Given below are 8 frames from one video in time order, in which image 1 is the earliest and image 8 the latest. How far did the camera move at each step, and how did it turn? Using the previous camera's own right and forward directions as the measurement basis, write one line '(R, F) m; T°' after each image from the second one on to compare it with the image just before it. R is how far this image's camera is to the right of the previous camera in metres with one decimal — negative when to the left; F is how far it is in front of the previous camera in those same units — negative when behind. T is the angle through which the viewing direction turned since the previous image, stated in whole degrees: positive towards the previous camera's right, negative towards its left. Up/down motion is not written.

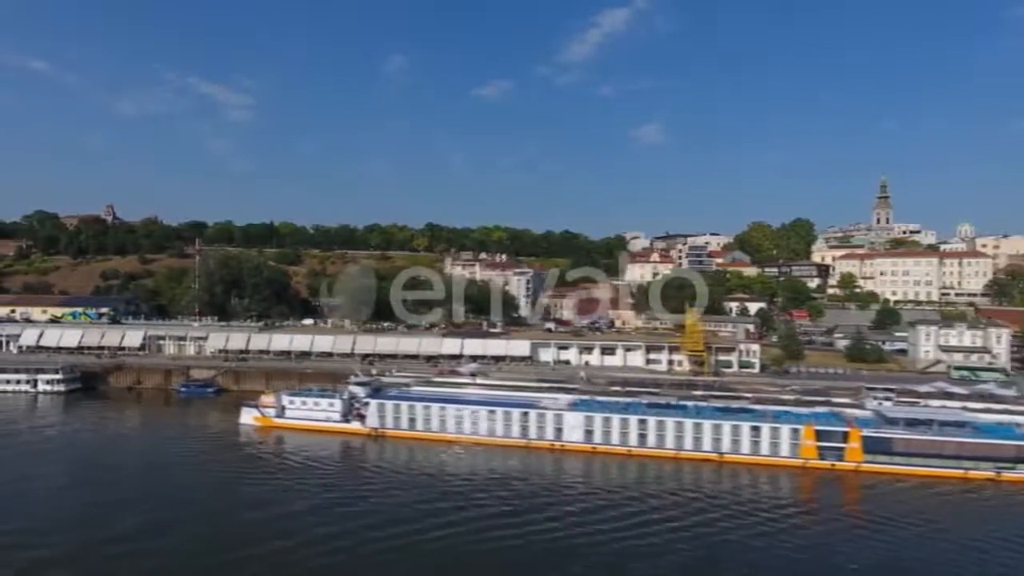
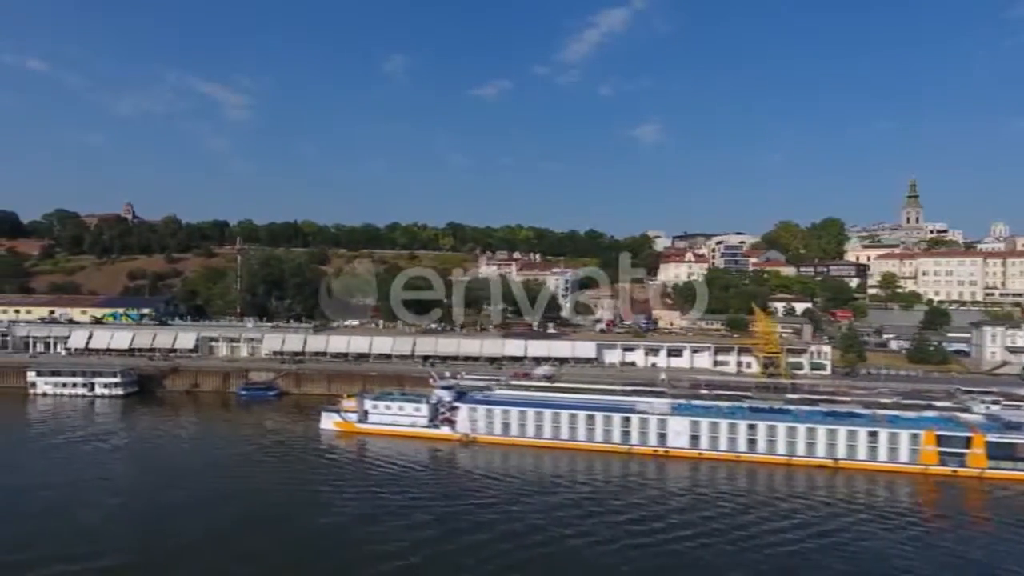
(-2.8, +0.6) m; 0°
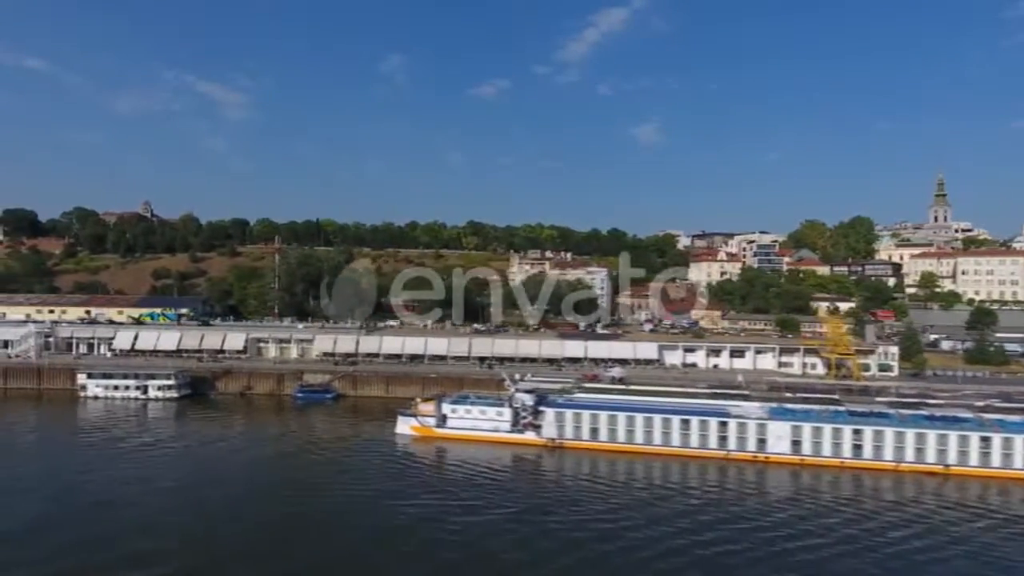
(-2.5, +0.6) m; 0°
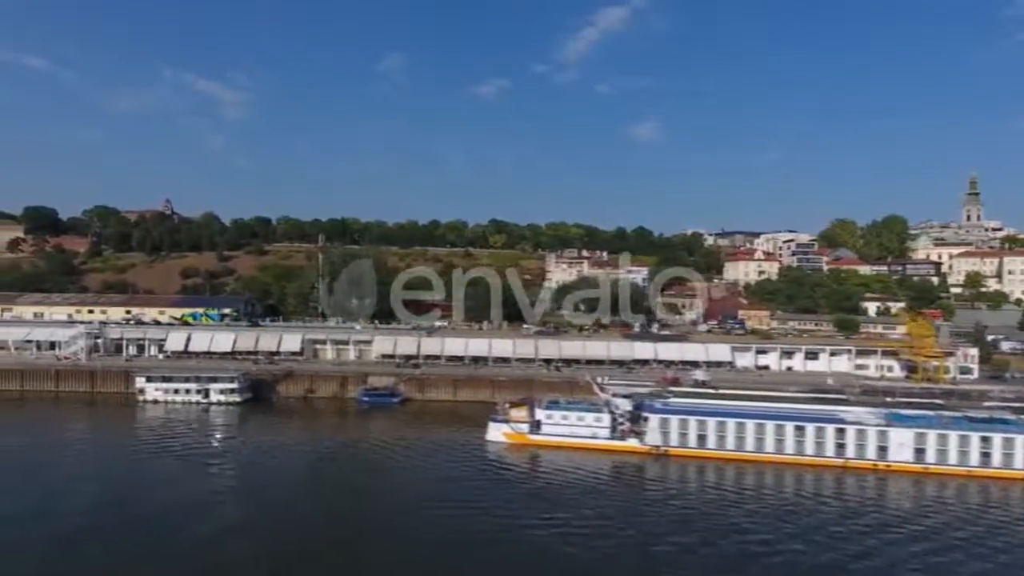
(-2.7, +0.8) m; 0°
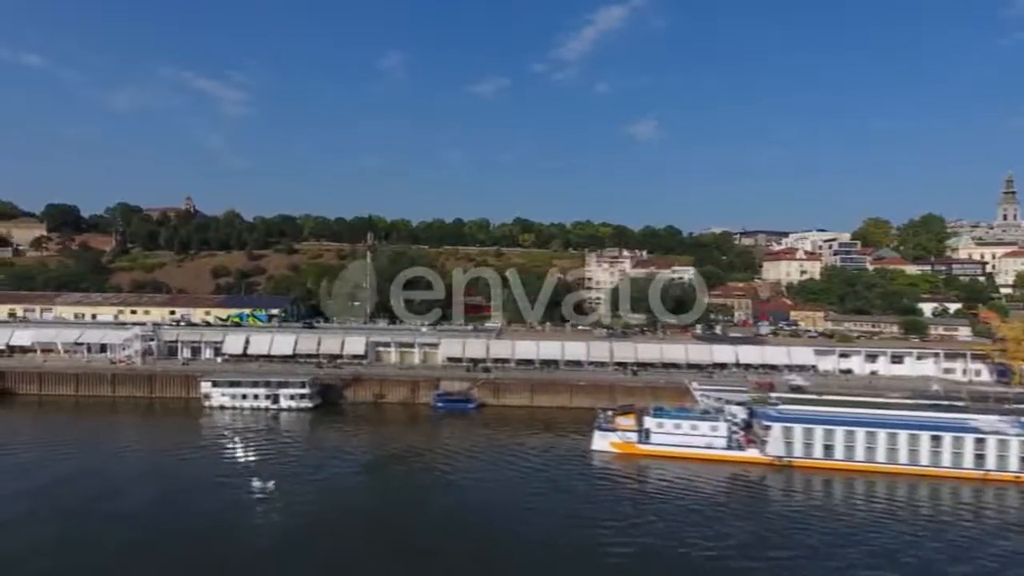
(-2.8, +0.9) m; 0°
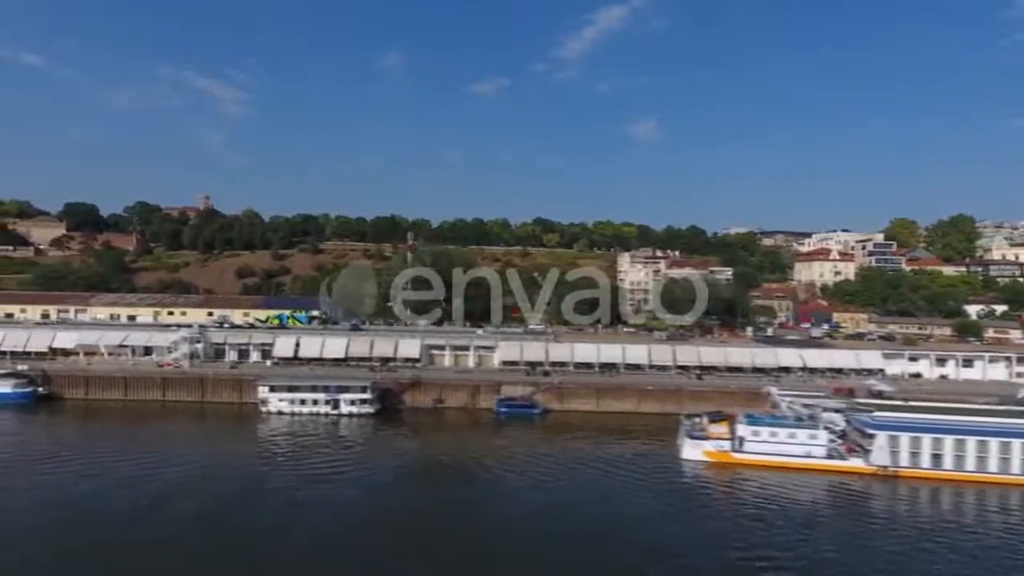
(-2.2, +0.6) m; 0°
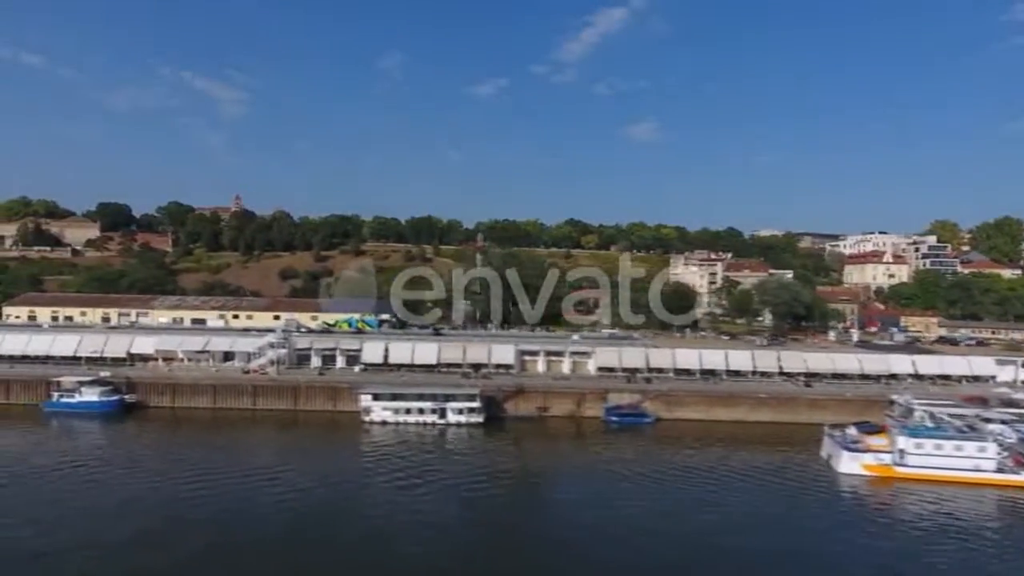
(-3.6, +0.8) m; 0°
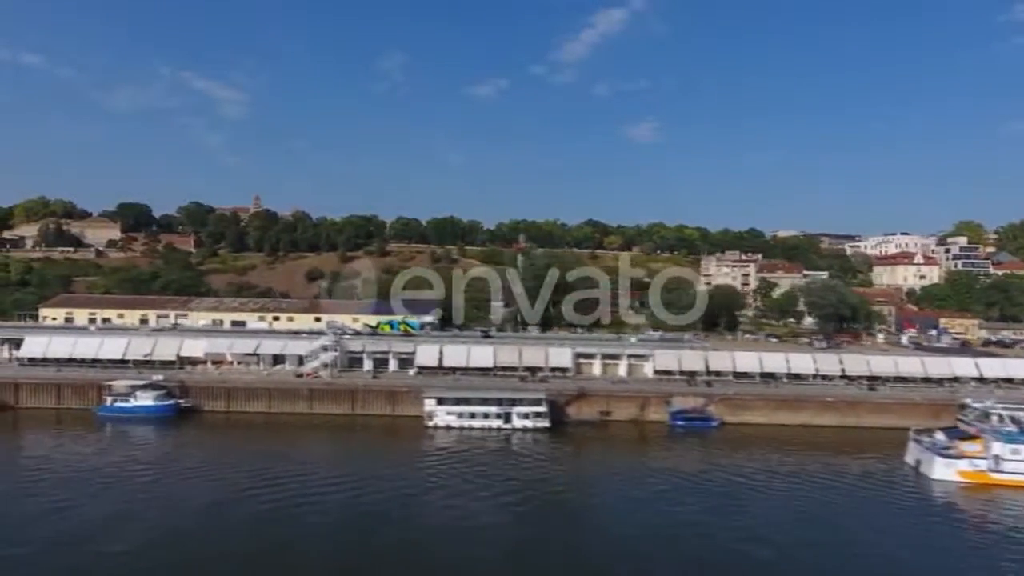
(-2.1, +0.3) m; 0°
